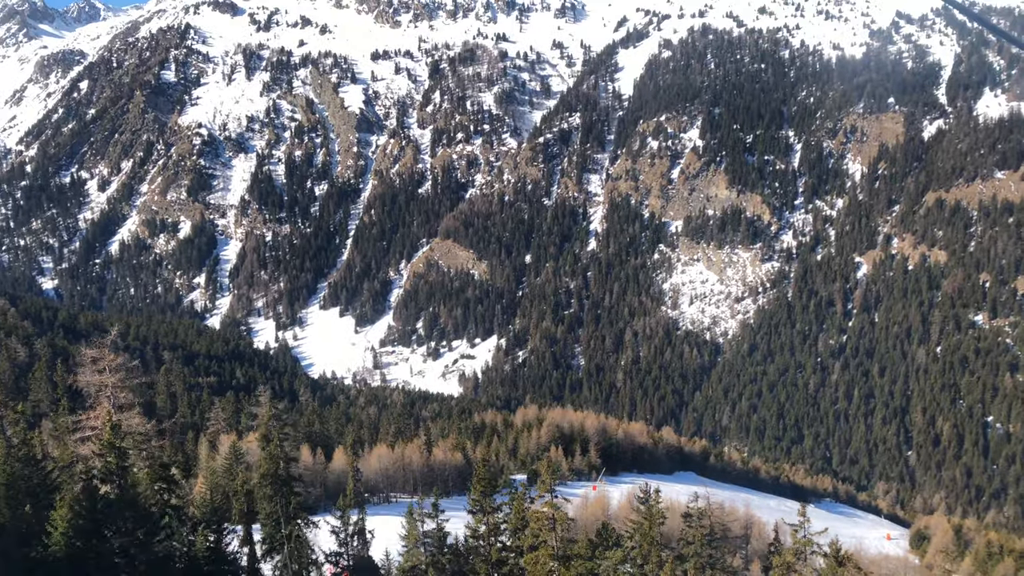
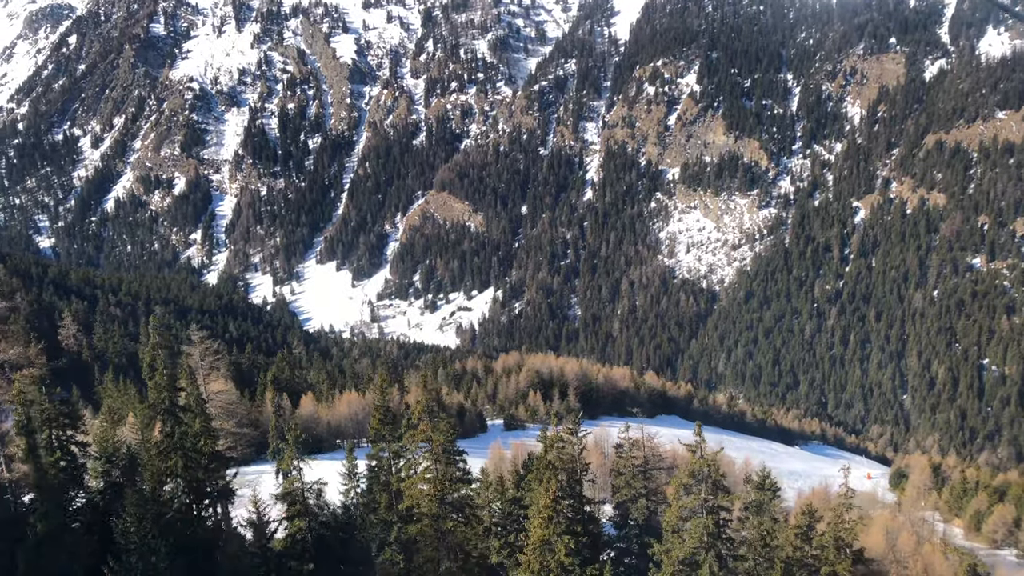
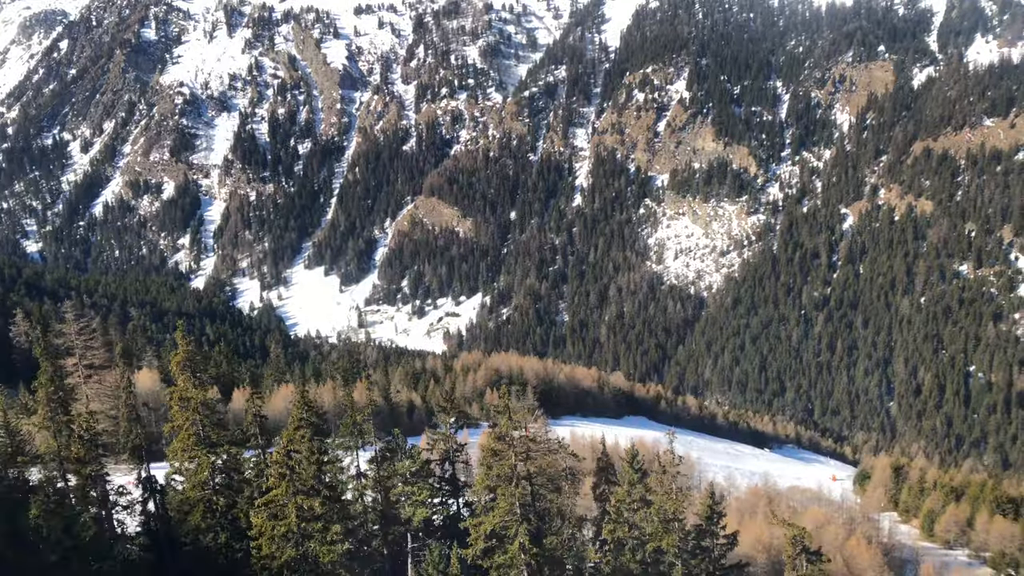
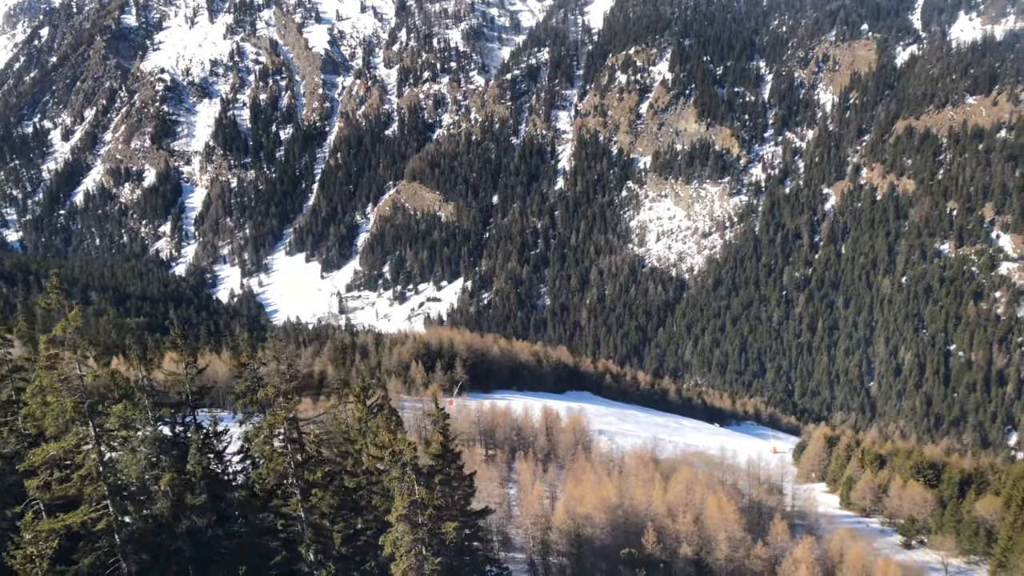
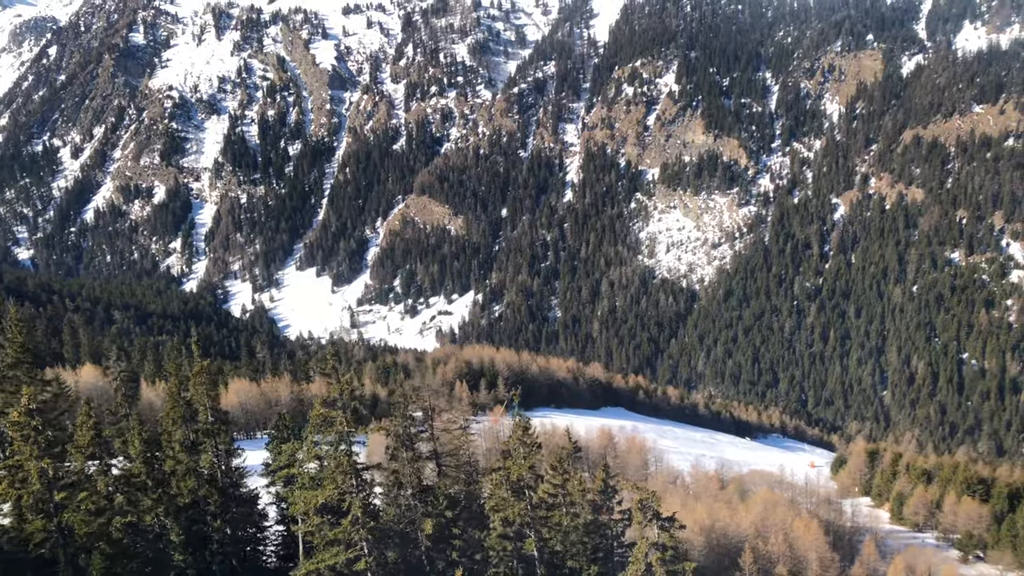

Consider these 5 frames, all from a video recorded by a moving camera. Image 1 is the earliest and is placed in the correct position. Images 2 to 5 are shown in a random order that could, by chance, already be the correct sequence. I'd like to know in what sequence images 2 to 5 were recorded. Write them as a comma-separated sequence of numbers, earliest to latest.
2, 3, 5, 4
